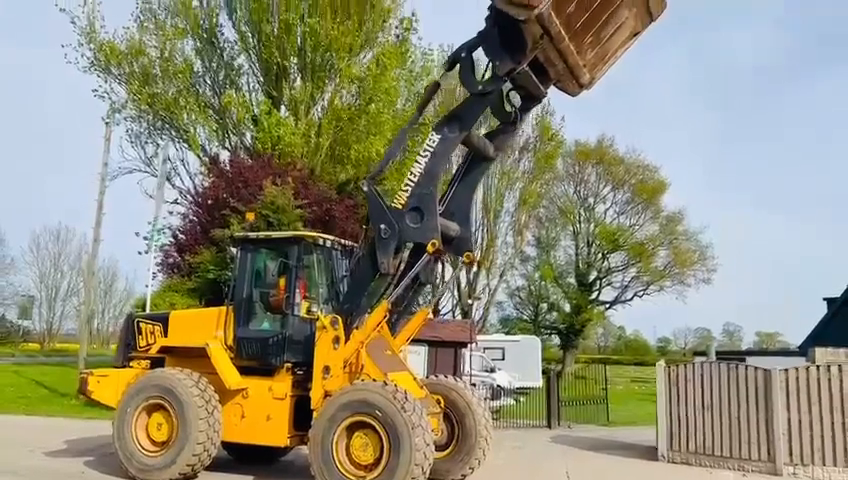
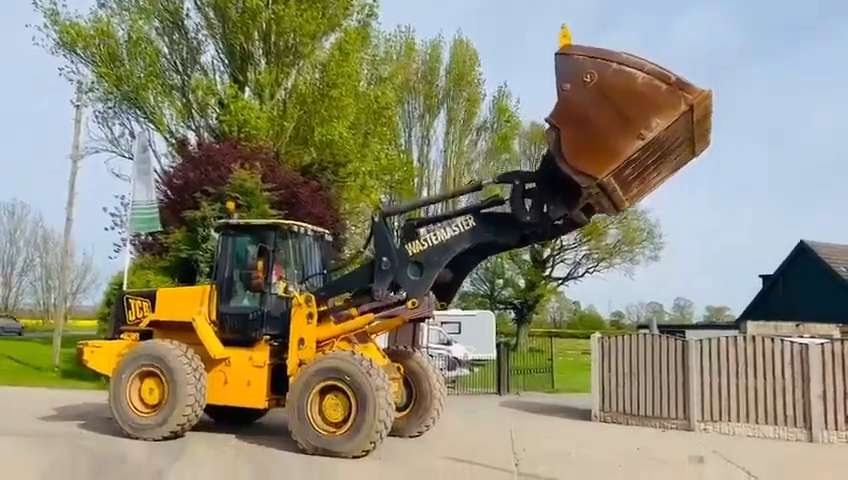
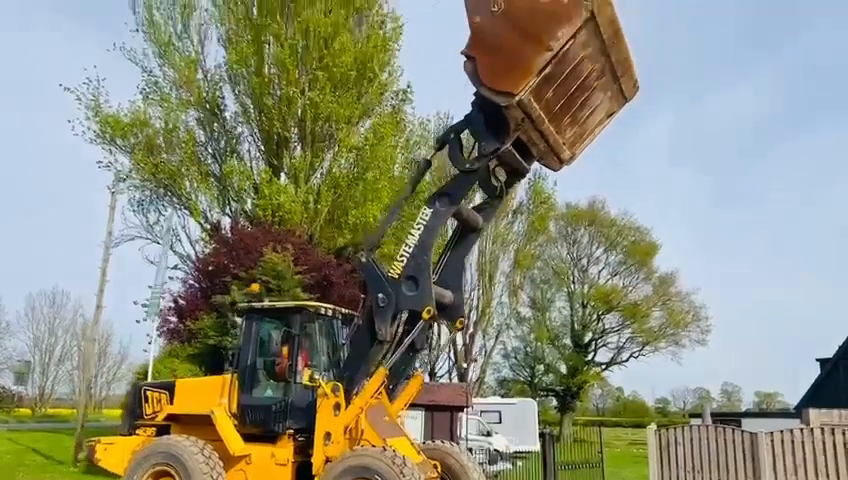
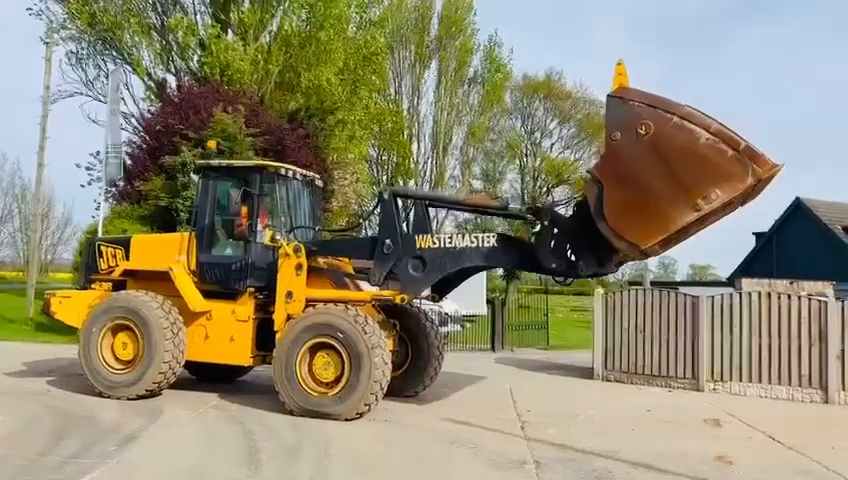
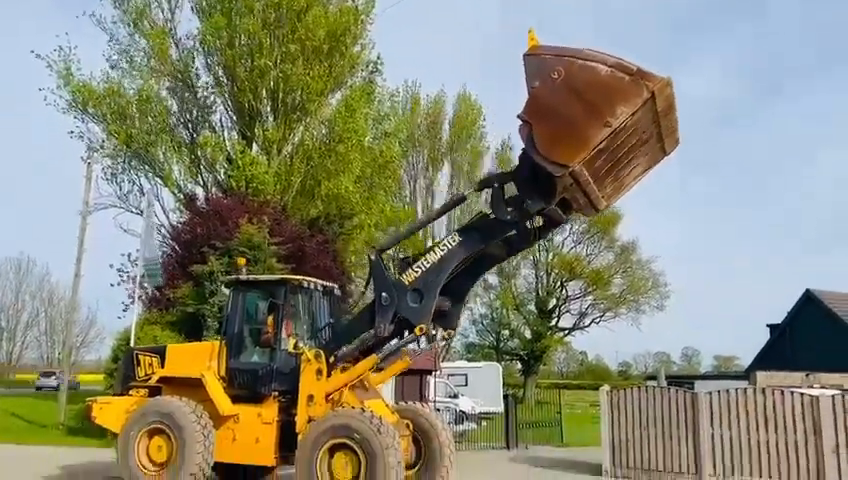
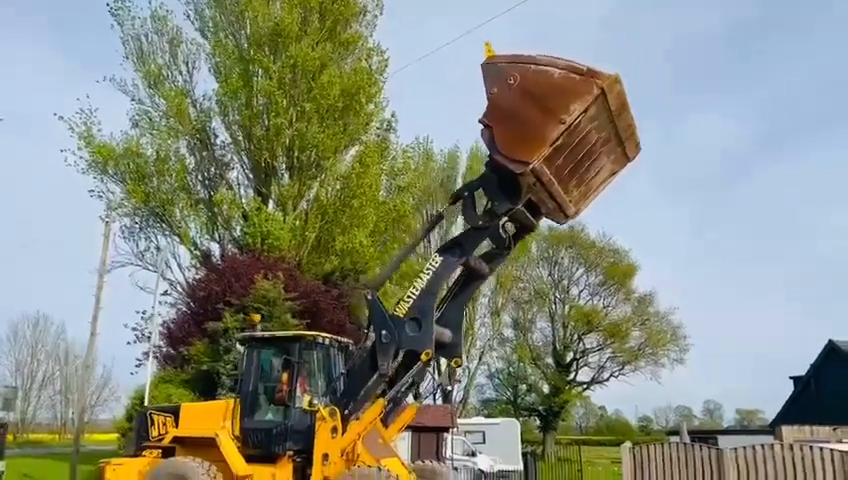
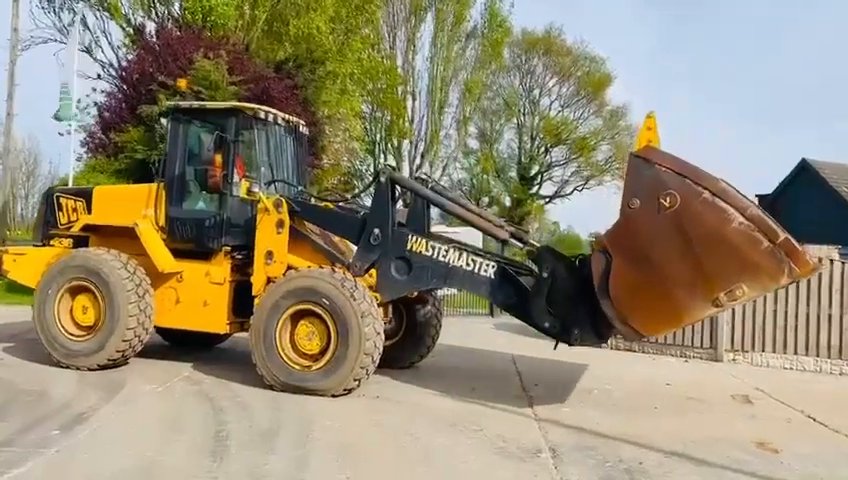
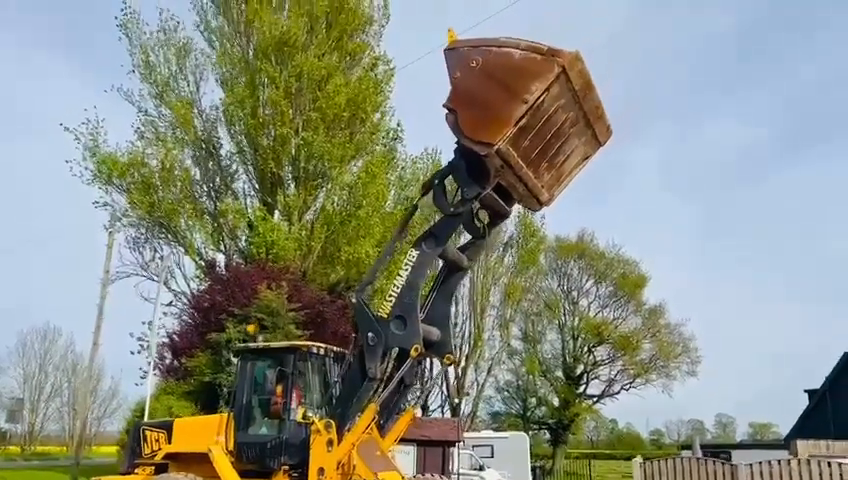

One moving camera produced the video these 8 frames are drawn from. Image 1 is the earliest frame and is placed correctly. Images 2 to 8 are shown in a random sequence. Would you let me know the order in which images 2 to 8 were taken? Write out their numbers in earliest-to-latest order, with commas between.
3, 8, 6, 5, 2, 4, 7
